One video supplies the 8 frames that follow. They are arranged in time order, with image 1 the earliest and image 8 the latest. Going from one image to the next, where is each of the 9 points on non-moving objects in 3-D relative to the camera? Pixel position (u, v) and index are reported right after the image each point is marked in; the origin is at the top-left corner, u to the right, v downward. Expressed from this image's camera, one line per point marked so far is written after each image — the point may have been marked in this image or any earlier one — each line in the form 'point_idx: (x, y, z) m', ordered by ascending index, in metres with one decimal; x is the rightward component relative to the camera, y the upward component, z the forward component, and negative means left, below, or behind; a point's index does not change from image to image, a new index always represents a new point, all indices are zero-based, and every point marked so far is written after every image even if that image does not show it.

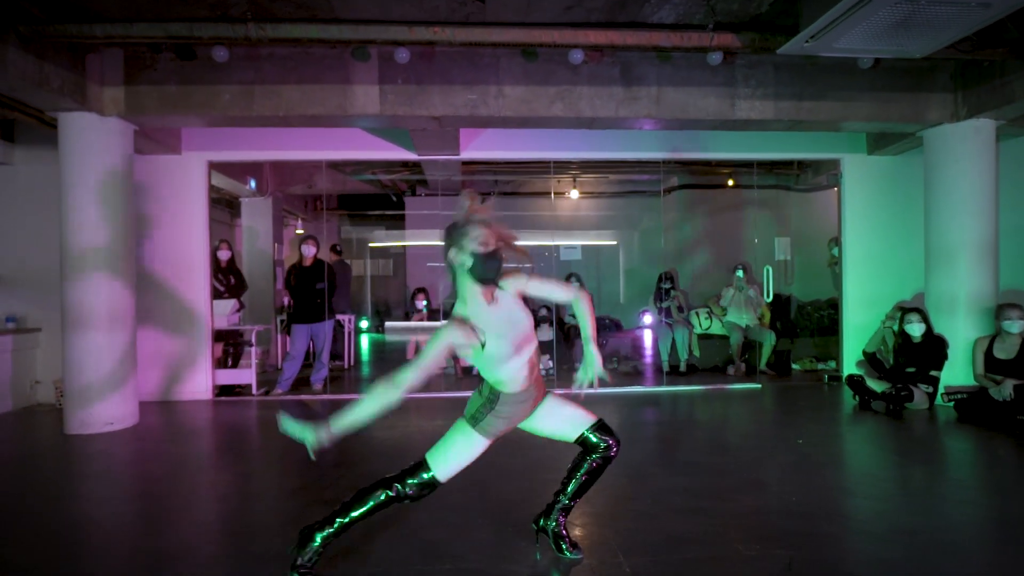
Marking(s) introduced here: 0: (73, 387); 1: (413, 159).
0: (-4.0, -0.9, +5.5) m
1: (-1.2, +1.5, +7.3) m
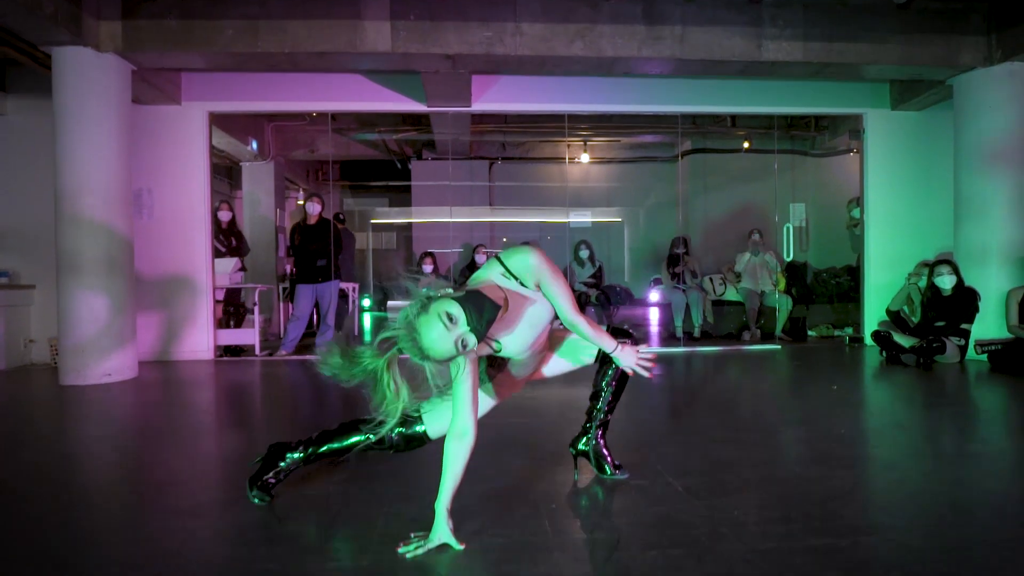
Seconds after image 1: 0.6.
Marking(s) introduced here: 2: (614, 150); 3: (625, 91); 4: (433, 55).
0: (-3.8, -0.4, +5.3) m
1: (-1.0, +2.0, +7.0) m
2: (+1.6, +2.2, +10.0) m
3: (+1.3, +2.3, +7.0) m
4: (-0.7, +2.0, +5.3) m
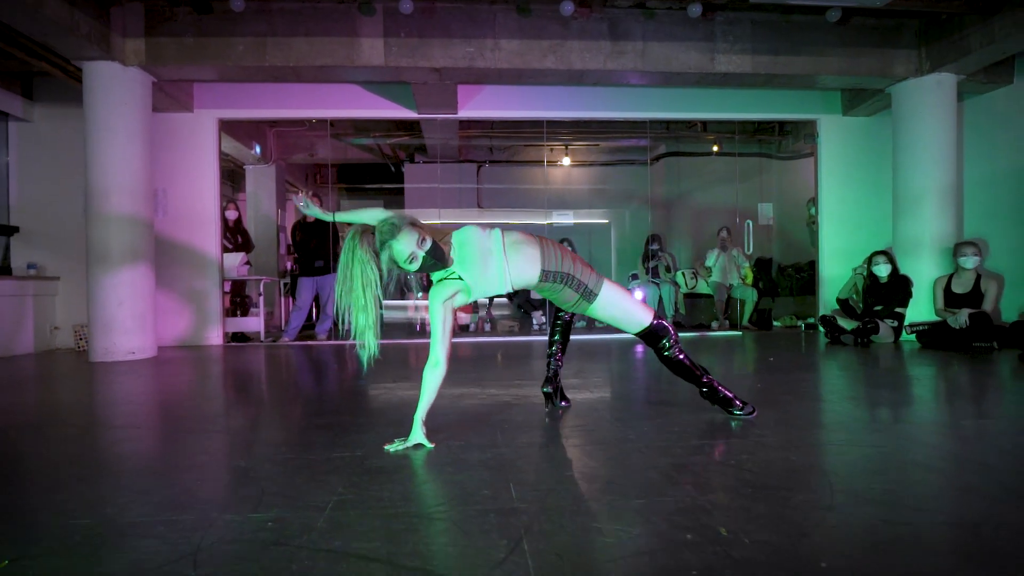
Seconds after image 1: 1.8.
0: (-4.0, -0.3, +5.9) m
1: (-1.2, +2.1, +7.7) m
2: (+1.4, +2.3, +10.6) m
3: (+1.1, +2.4, +7.7) m
4: (-0.9, +2.2, +6.0) m
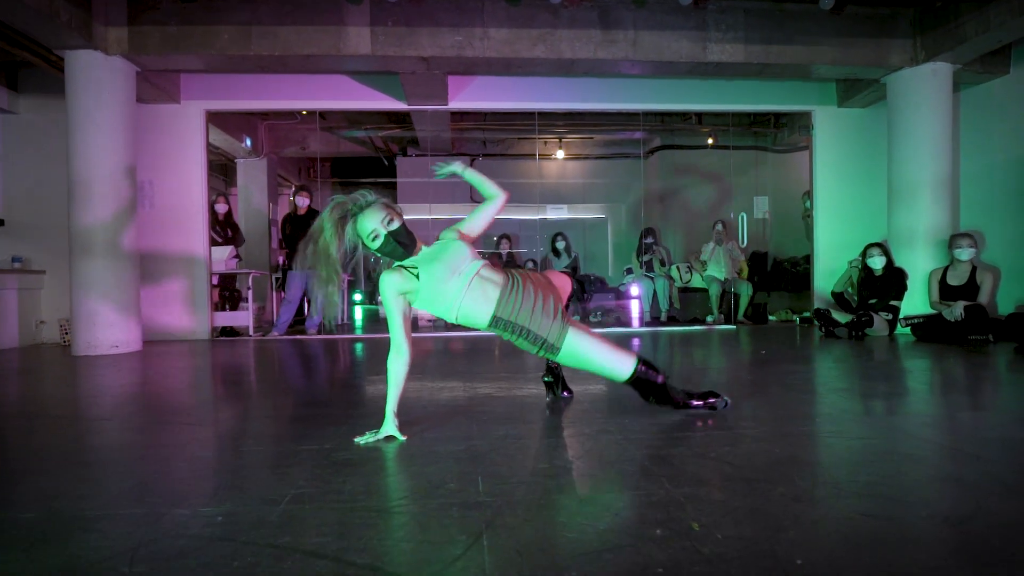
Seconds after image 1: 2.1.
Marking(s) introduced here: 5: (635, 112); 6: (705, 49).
0: (-4.1, -0.2, +5.8) m
1: (-1.3, +2.2, +7.6) m
2: (+1.3, +2.4, +10.5) m
3: (+1.0, +2.5, +7.6) m
4: (-1.0, +2.2, +5.9) m
5: (+1.6, +2.3, +7.9) m
6: (+1.9, +2.4, +6.1) m
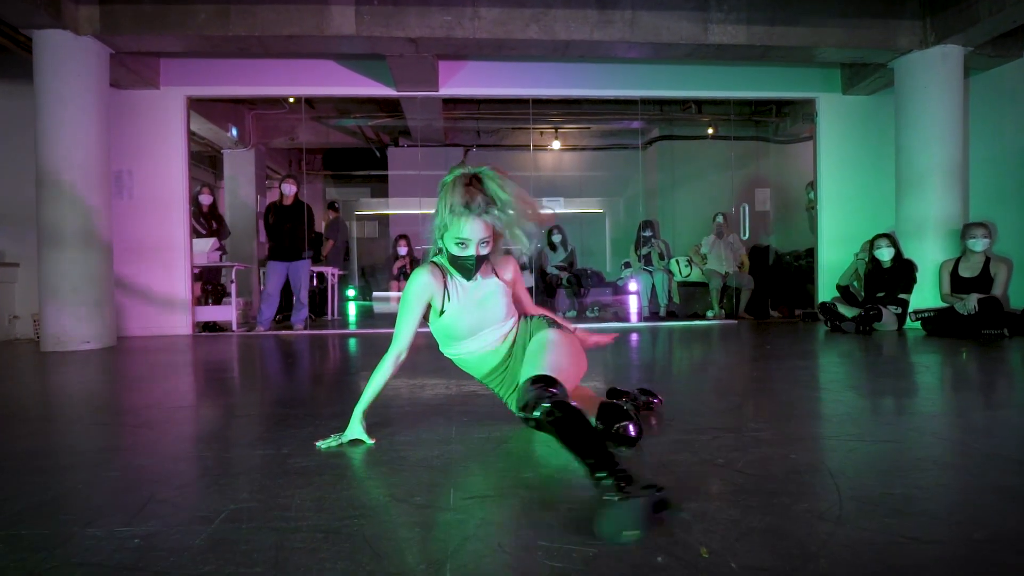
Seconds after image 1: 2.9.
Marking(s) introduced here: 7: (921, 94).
0: (-4.2, -0.2, +5.5) m
1: (-1.4, +2.3, +7.3) m
2: (+1.2, +2.5, +10.3) m
3: (+0.9, +2.5, +7.3) m
4: (-1.1, +2.3, +5.6) m
5: (+1.5, +2.3, +7.6) m
6: (+1.9, +2.5, +5.9) m
7: (+4.2, +2.0, +6.3) m
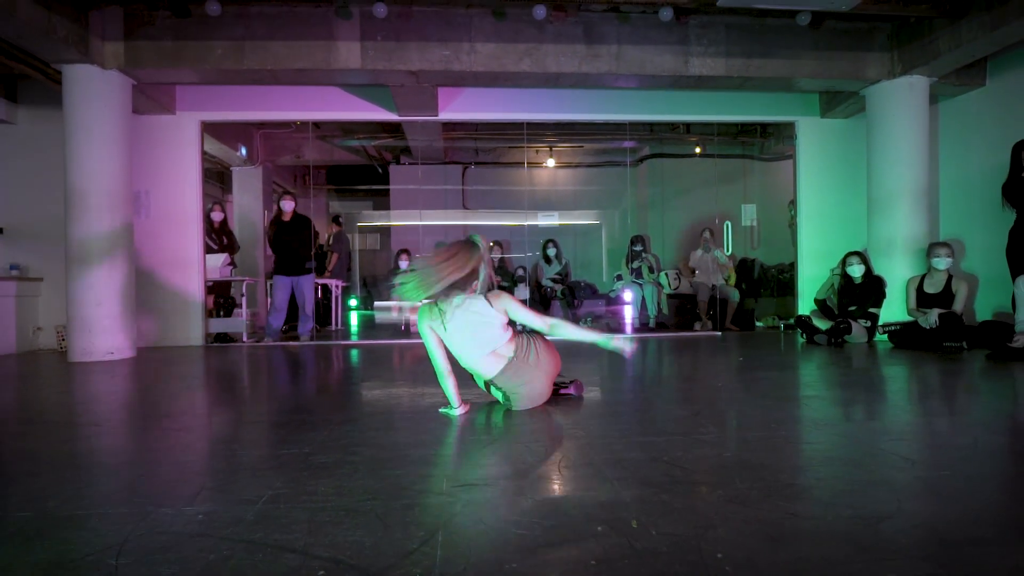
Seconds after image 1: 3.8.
0: (-4.2, -0.3, +6.0) m
1: (-1.5, +2.1, +7.7) m
2: (+1.2, +2.3, +10.7) m
3: (+0.8, +2.4, +7.8) m
4: (-1.1, +2.2, +6.0) m
5: (+1.4, +2.2, +8.0) m
6: (+1.8, +2.3, +6.3) m
7: (+4.1, +1.8, +6.7) m
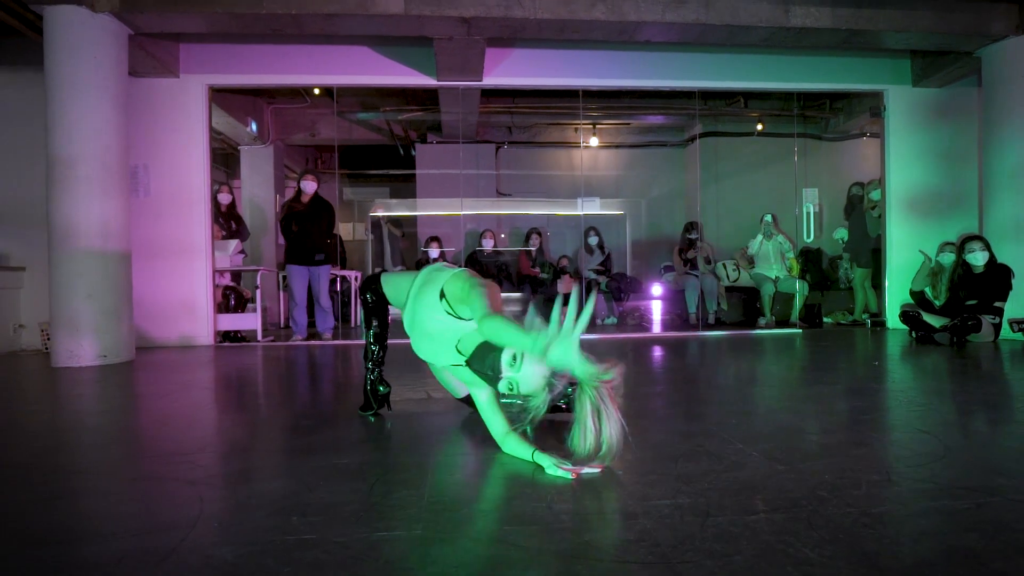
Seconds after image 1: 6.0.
0: (-3.6, -0.2, +5.0) m
1: (-0.9, +2.2, +6.7) m
2: (+1.7, +2.4, +9.7) m
3: (+1.4, +2.5, +6.8) m
4: (-0.5, +2.2, +5.1) m
5: (+2.0, +2.3, +7.1) m
6: (+2.4, +2.4, +5.3) m
7: (+4.7, +1.9, +5.7) m
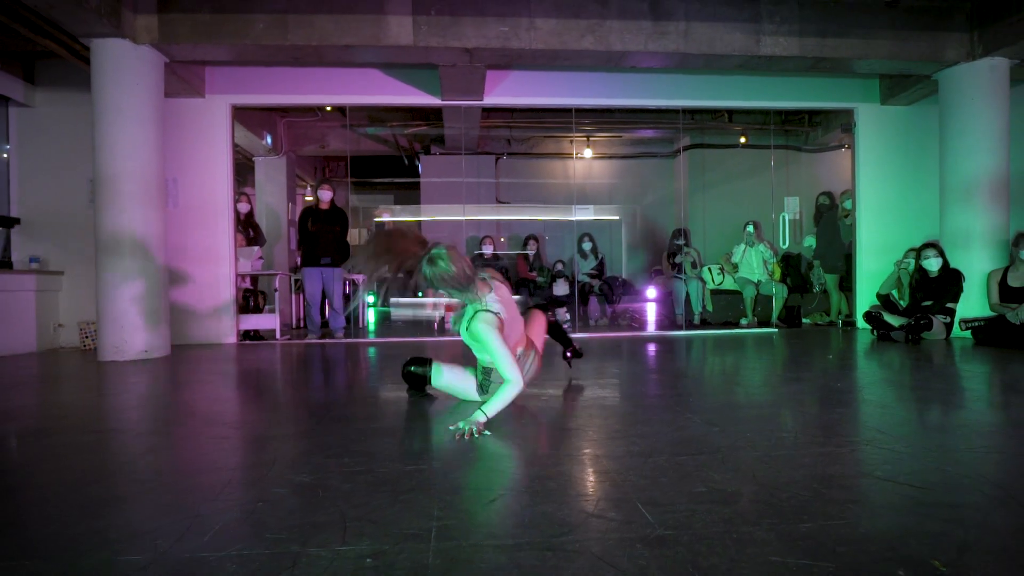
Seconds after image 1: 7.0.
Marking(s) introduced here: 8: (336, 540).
0: (-3.7, -0.2, +5.5) m
1: (-0.9, +2.2, +7.3) m
2: (+1.7, +2.4, +10.3) m
3: (+1.4, +2.4, +7.4) m
4: (-0.6, +2.2, +5.6) m
5: (+2.0, +2.2, +7.7) m
6: (+2.4, +2.4, +5.9) m
7: (+4.7, +1.9, +6.3) m
8: (-0.5, -0.7, +1.7) m
